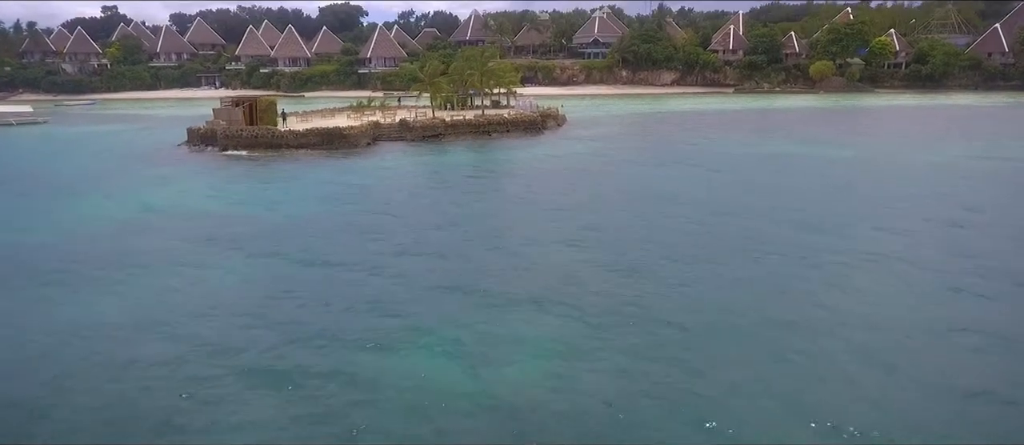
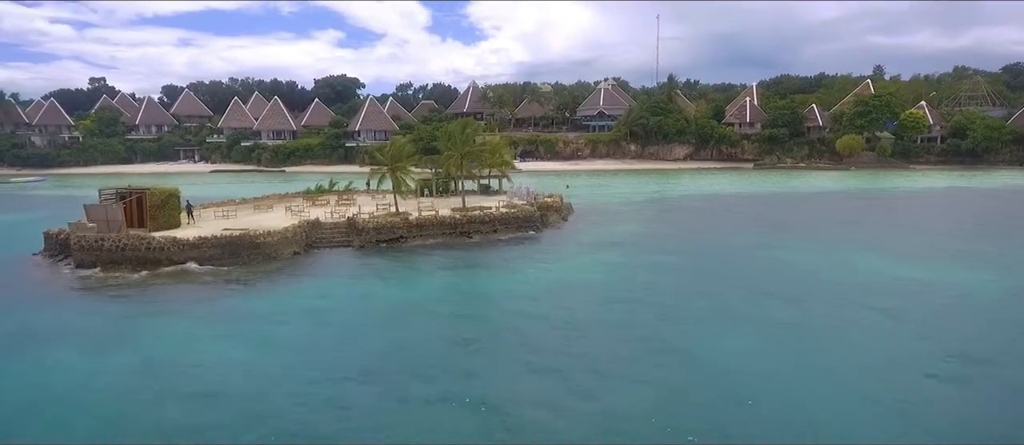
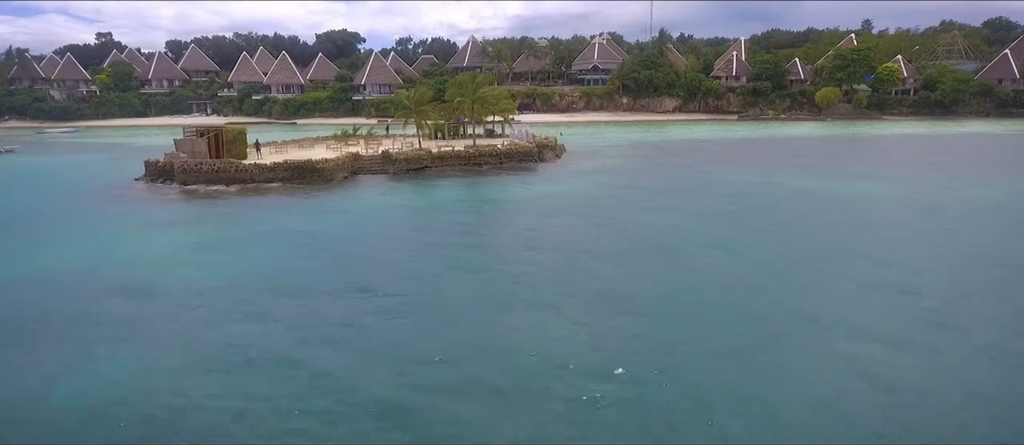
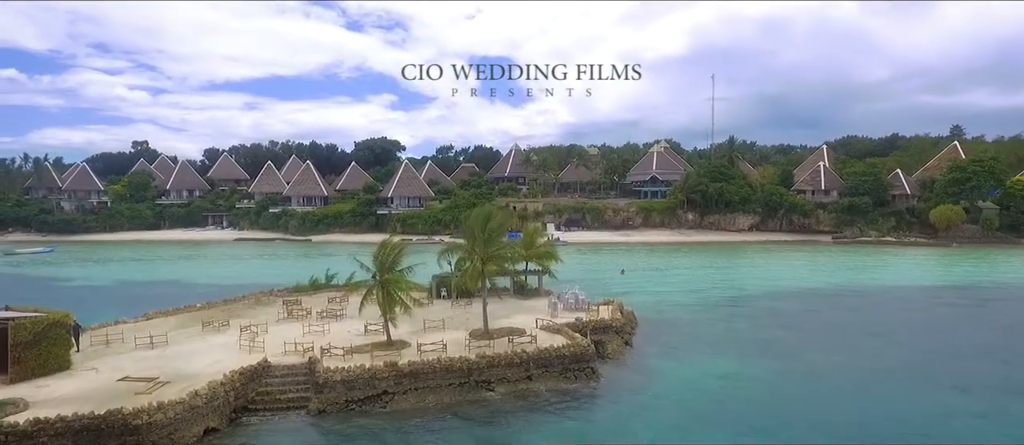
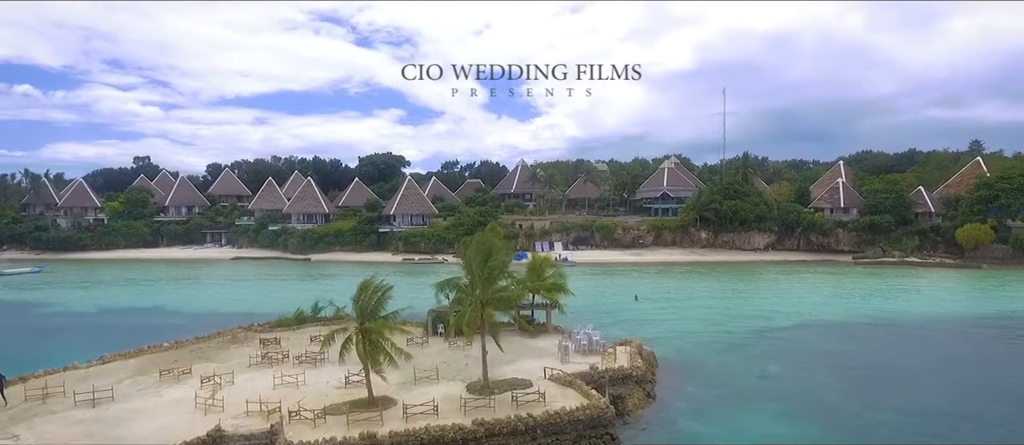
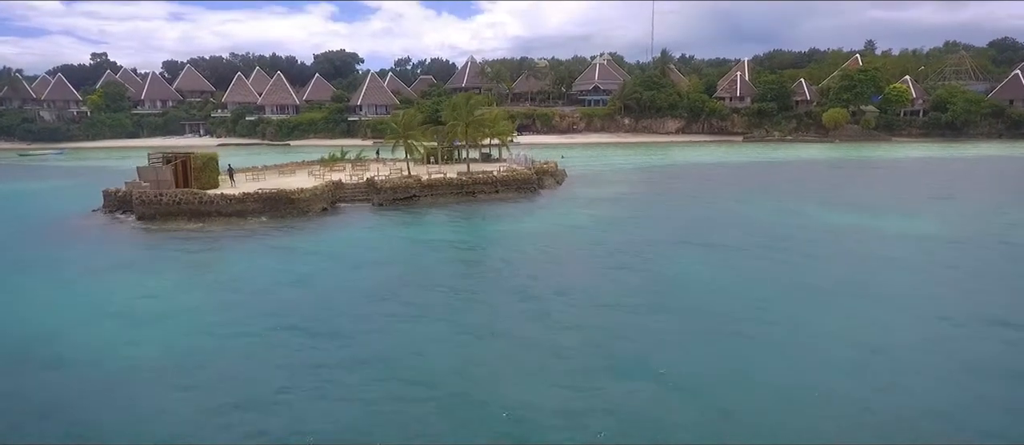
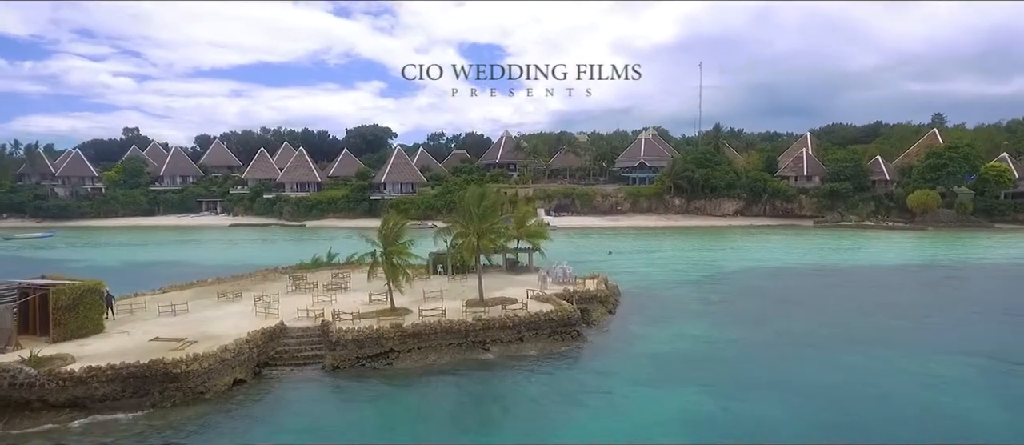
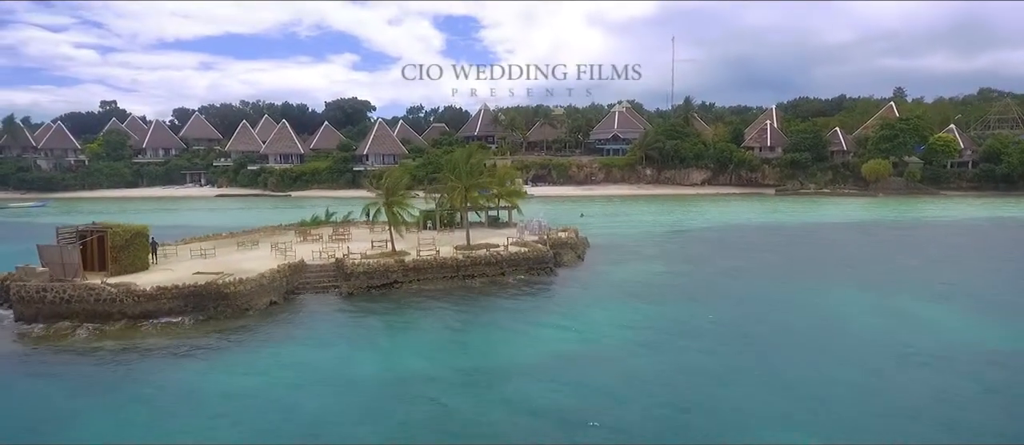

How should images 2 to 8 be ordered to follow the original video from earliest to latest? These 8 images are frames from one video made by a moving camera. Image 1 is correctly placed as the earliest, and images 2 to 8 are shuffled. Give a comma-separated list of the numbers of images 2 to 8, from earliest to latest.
3, 6, 2, 8, 7, 4, 5
